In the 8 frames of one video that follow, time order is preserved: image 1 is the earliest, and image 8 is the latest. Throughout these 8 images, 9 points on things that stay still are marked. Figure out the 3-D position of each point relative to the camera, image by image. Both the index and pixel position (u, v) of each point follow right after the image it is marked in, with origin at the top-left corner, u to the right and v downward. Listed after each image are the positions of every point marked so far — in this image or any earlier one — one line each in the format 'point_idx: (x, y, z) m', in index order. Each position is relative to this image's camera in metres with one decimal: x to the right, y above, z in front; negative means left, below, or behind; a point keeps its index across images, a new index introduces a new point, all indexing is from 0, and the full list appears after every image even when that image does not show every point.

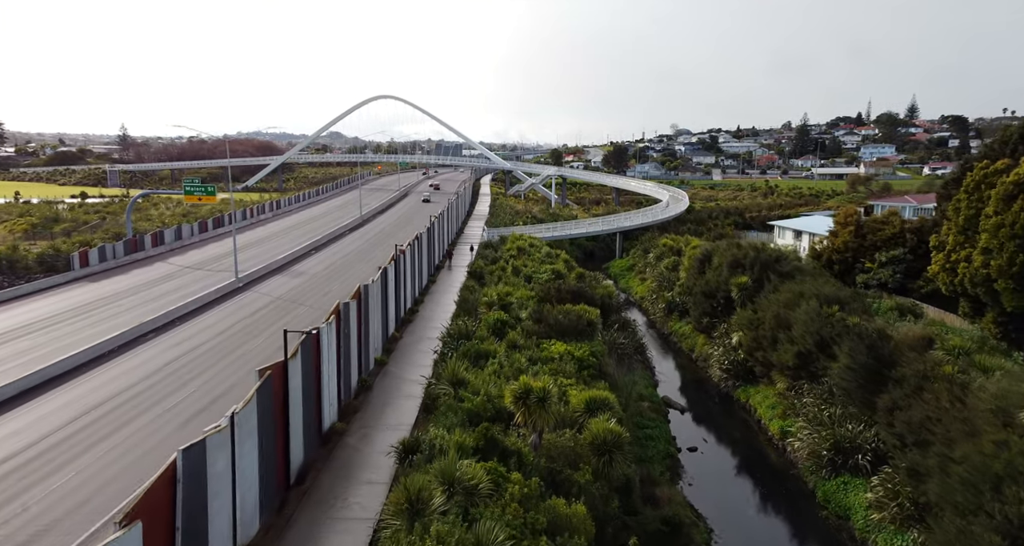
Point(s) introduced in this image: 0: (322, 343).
0: (-4.7, -1.7, +15.5) m
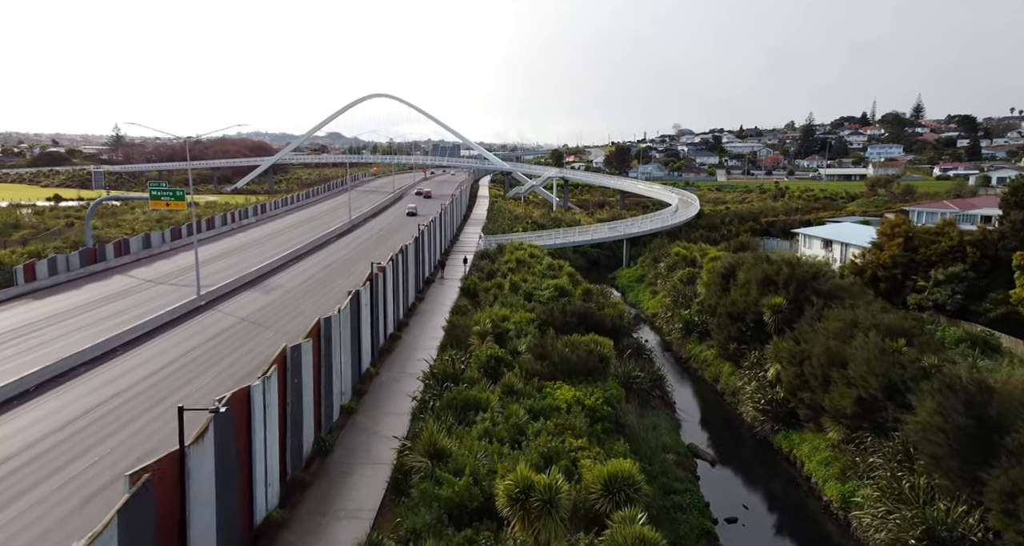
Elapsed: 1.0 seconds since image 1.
0: (-4.8, -2.5, +11.6) m
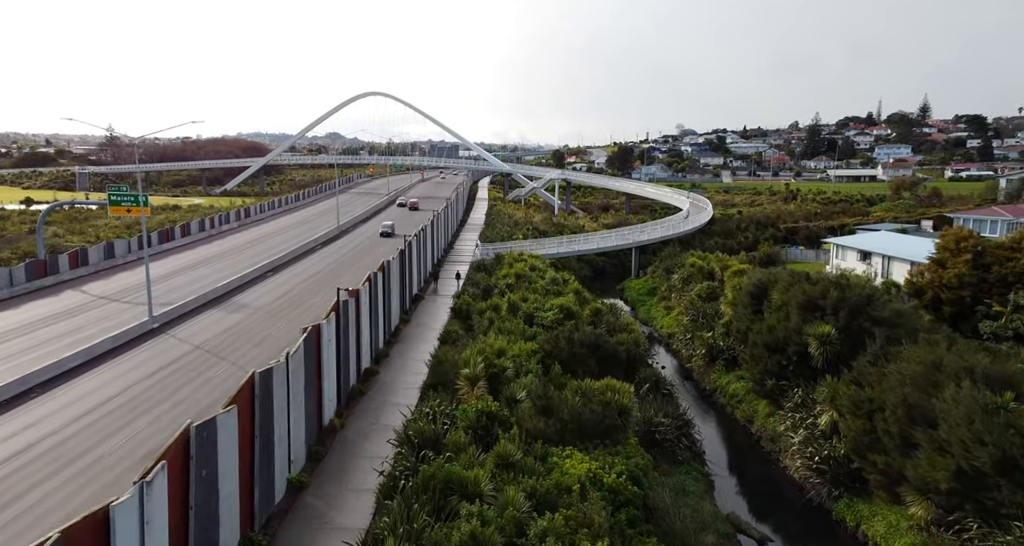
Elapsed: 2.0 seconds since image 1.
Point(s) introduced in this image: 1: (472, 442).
0: (-4.9, -3.2, +7.8) m
1: (-0.9, -3.7, +13.8) m
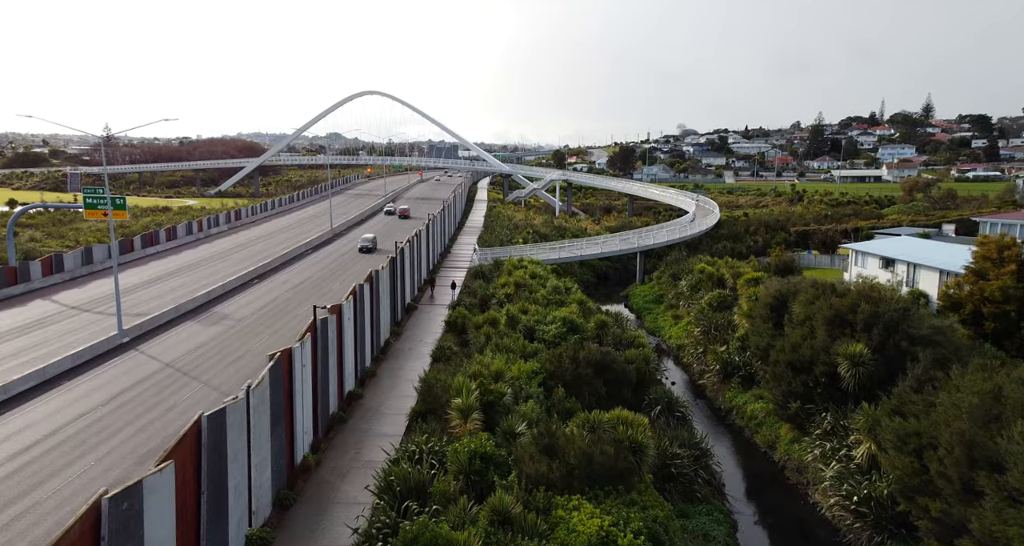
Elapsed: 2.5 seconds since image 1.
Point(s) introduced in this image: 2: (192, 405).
0: (-4.9, -3.6, +5.8) m
1: (-0.9, -4.1, +11.9) m
2: (-9.6, -4.0, +18.9) m
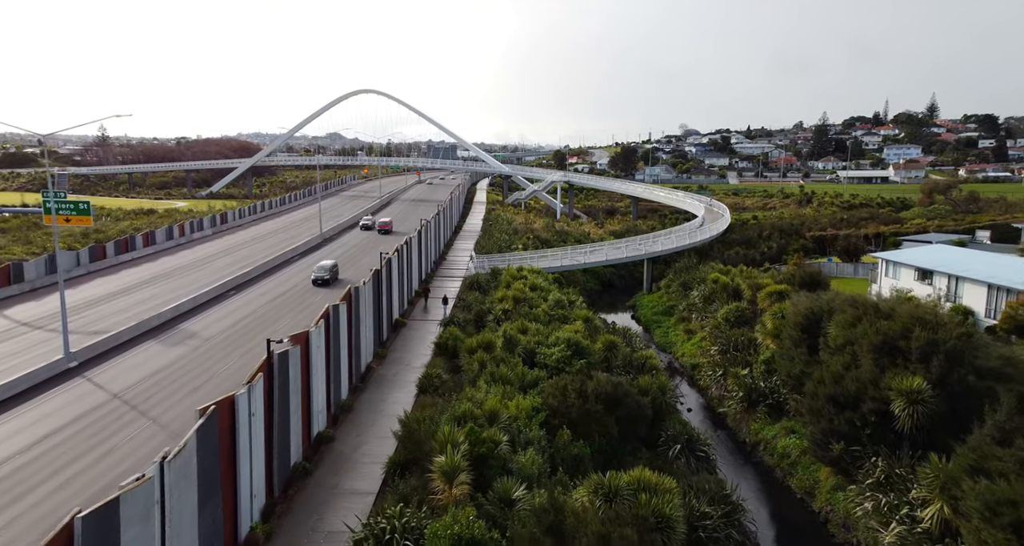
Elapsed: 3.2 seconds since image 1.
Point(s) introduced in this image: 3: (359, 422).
0: (-5.0, -4.1, +3.1) m
1: (-1.0, -4.6, +9.1) m
2: (-9.7, -4.5, +16.2) m
3: (-4.2, -4.1, +17.3) m
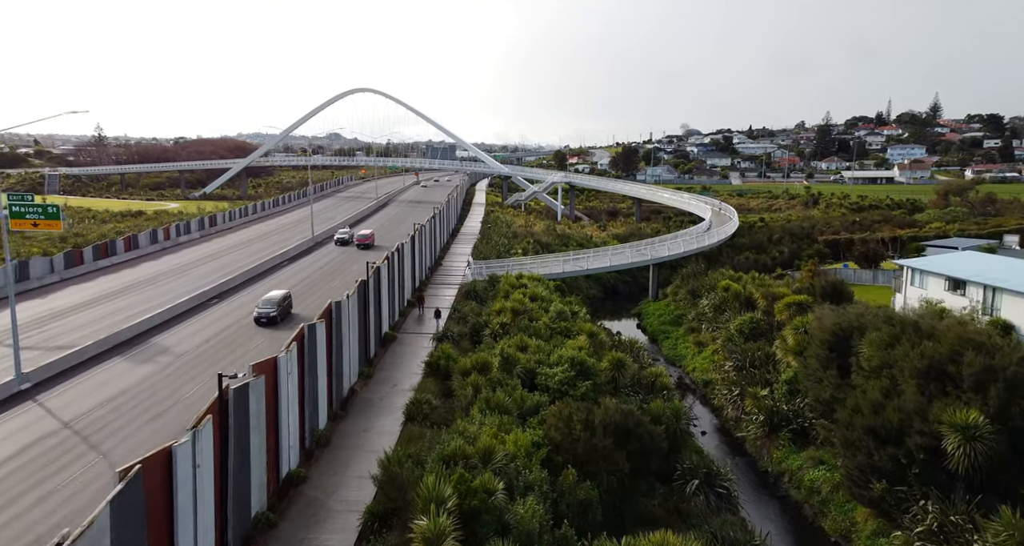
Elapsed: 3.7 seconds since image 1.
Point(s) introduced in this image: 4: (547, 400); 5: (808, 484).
0: (-5.0, -4.5, +1.1) m
1: (-1.1, -5.0, +7.2) m
2: (-9.8, -4.9, +14.3) m
3: (-4.2, -4.4, +15.3) m
4: (+1.0, -3.4, +17.2) m
5: (+8.2, -5.8, +17.3) m
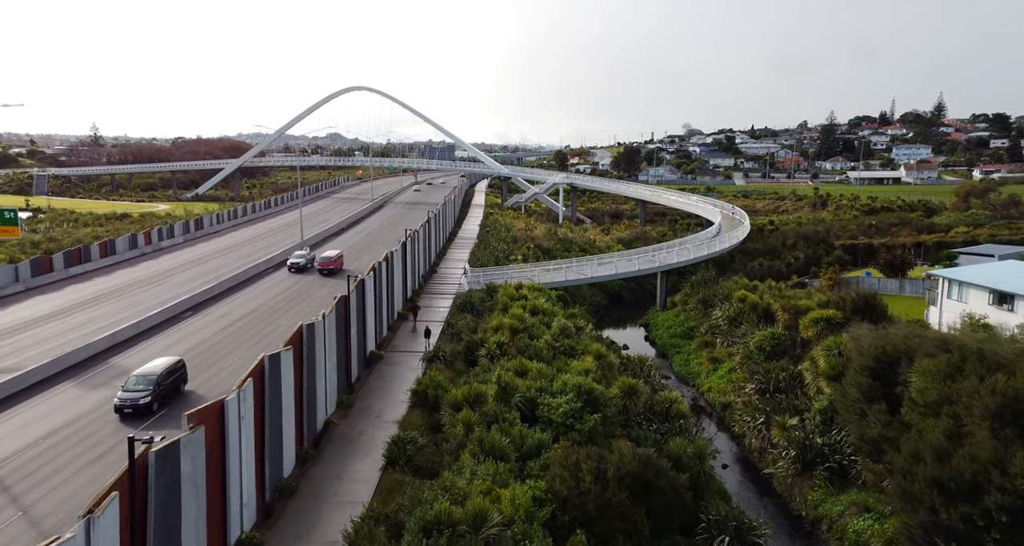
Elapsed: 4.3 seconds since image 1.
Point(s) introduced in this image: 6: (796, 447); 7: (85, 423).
0: (-5.1, -5.0, -1.2) m
1: (-1.1, -5.4, +4.8) m
2: (-9.8, -5.4, +11.9) m
3: (-4.3, -4.9, +13.0) m
4: (+0.9, -3.9, +14.9) m
5: (+8.2, -6.3, +15.0) m
6: (+8.1, -4.9, +17.8) m
7: (-11.7, -4.0, +17.5) m
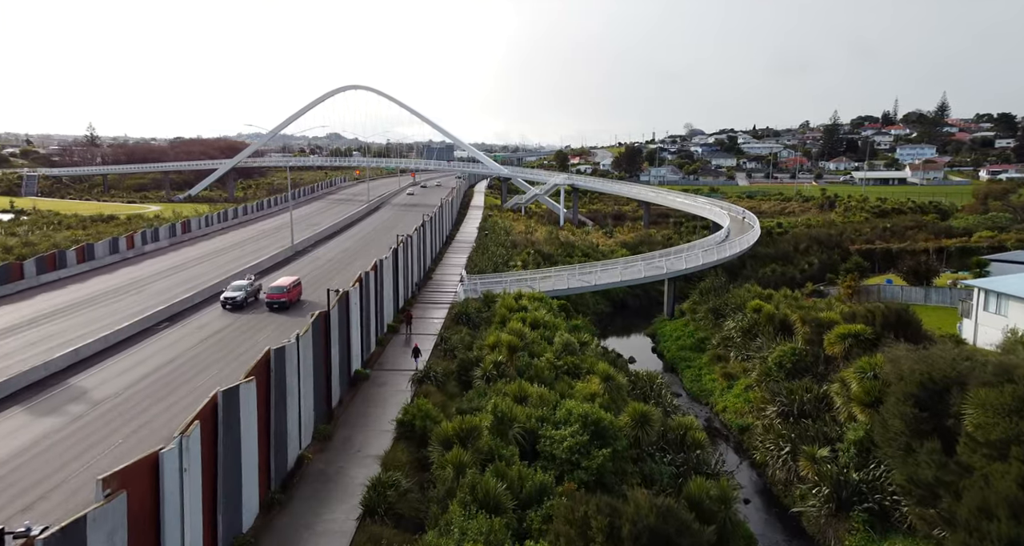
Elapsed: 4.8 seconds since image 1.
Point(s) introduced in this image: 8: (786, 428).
0: (-5.1, -5.3, -3.2) m
1: (-1.2, -5.8, +2.9) m
2: (-9.9, -5.7, +9.9) m
3: (-4.3, -5.3, +11.0) m
4: (+0.9, -4.3, +12.9) m
5: (+8.1, -6.7, +13.0) m
6: (+8.0, -5.3, +15.9) m
7: (-11.7, -4.4, +15.5) m
8: (+8.5, -4.7, +19.2) m
